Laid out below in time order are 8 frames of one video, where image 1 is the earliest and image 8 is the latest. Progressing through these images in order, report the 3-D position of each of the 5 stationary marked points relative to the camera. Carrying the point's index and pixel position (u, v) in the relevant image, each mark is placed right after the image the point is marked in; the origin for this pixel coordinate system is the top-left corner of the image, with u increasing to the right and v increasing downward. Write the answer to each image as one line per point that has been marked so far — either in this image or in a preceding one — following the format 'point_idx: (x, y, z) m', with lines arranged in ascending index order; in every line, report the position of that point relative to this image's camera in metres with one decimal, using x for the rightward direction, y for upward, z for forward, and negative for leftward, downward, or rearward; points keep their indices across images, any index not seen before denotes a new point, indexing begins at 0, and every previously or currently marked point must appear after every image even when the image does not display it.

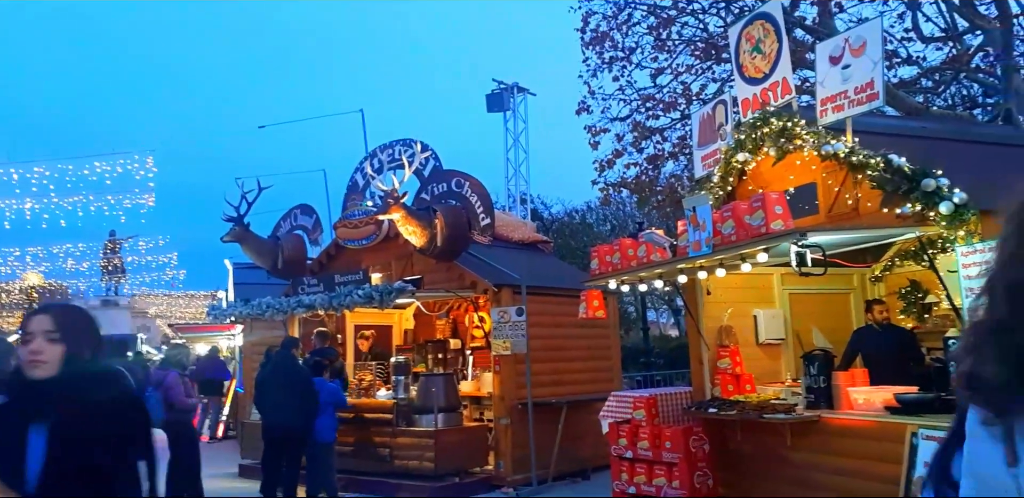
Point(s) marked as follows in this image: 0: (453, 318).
0: (-0.8, -1.0, +10.2) m
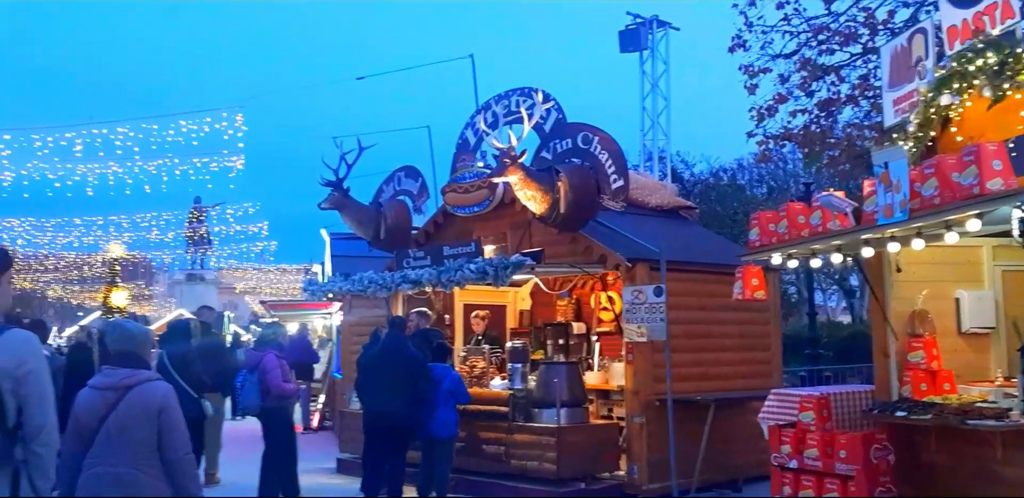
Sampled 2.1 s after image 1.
0: (+0.8, -0.6, +8.7) m
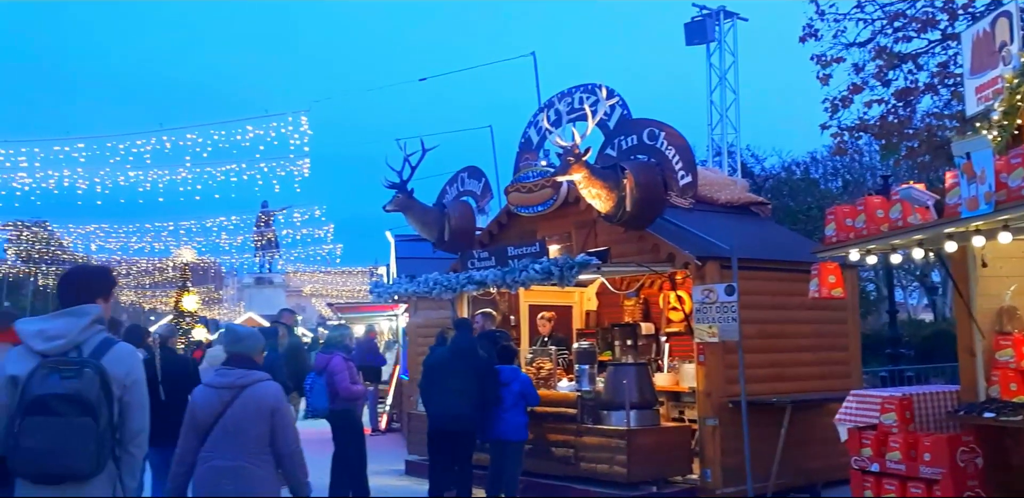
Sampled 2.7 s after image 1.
0: (+1.5, -0.6, +8.6) m
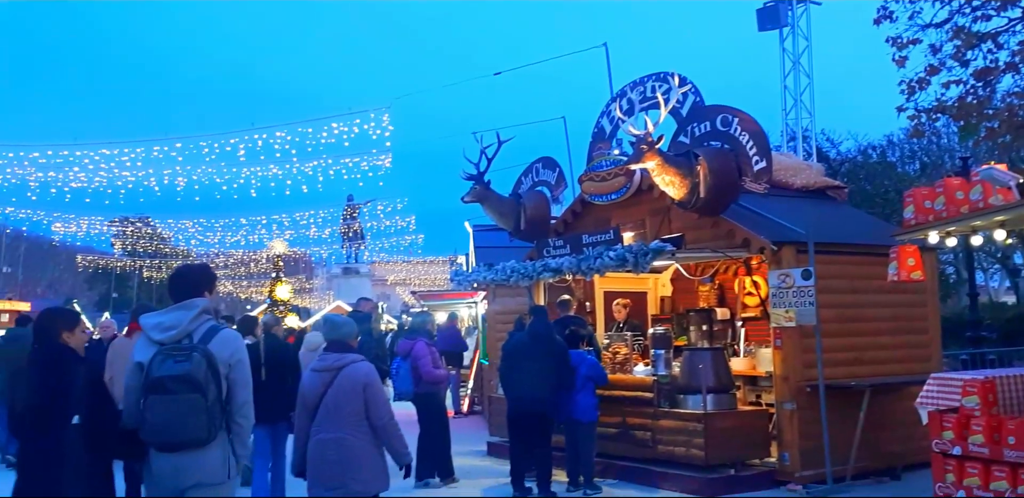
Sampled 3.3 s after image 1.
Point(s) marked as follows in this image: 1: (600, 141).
0: (+2.4, -0.4, +8.6) m
1: (+1.1, +1.3, +9.0) m
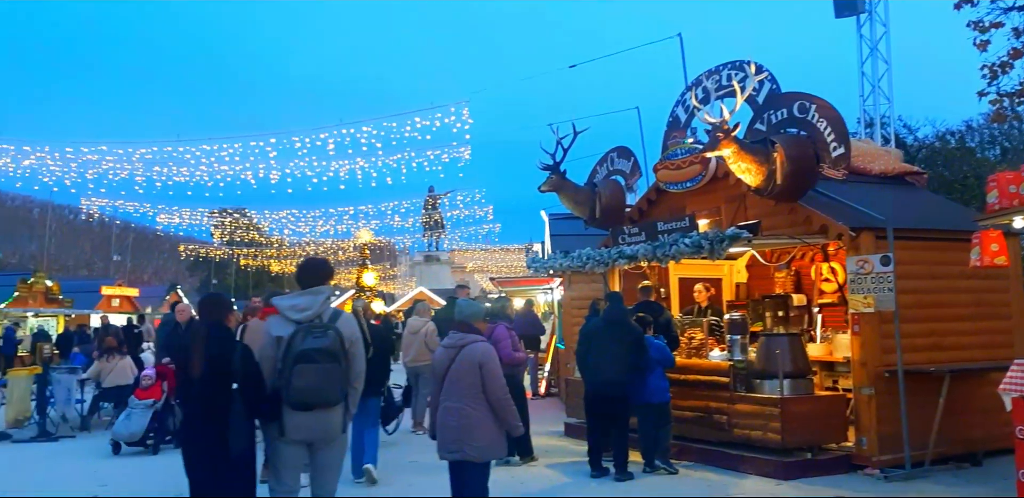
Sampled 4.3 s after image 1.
0: (+3.3, -0.3, +8.7) m
1: (+2.0, +1.4, +9.1) m
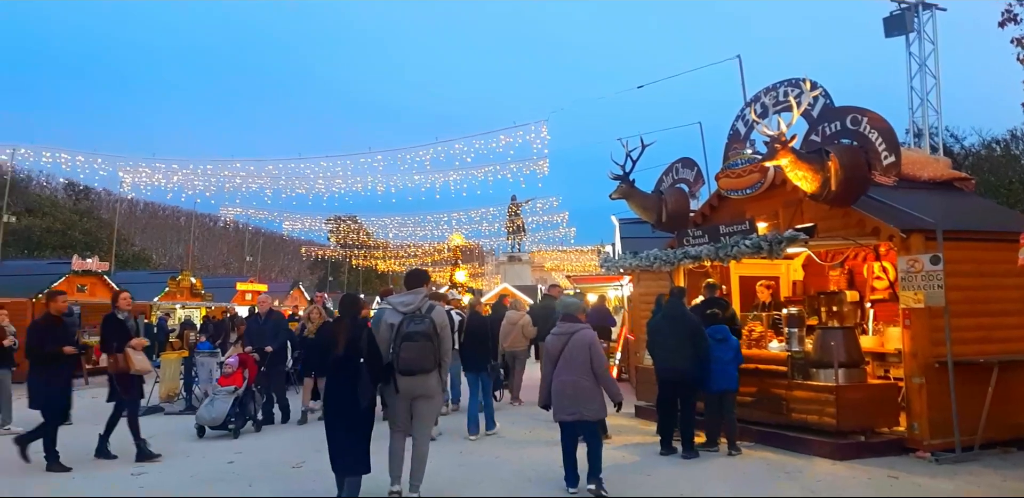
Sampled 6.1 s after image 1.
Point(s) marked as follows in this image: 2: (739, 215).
0: (+4.2, -0.3, +9.4) m
1: (+2.9, +1.4, +9.9) m
2: (+2.9, +0.4, +9.8) m
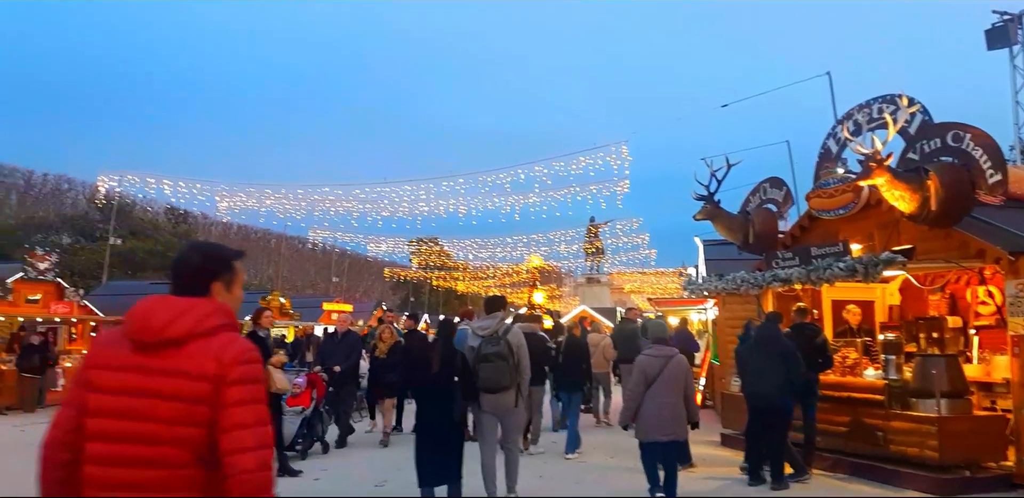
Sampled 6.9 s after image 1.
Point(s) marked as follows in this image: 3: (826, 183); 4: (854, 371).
0: (+5.2, -0.5, +8.9) m
1: (+4.0, +1.1, +9.6) m
2: (+4.0, +0.2, +9.4) m
3: (+3.8, +0.8, +9.2) m
4: (+4.1, -1.5, +9.0) m
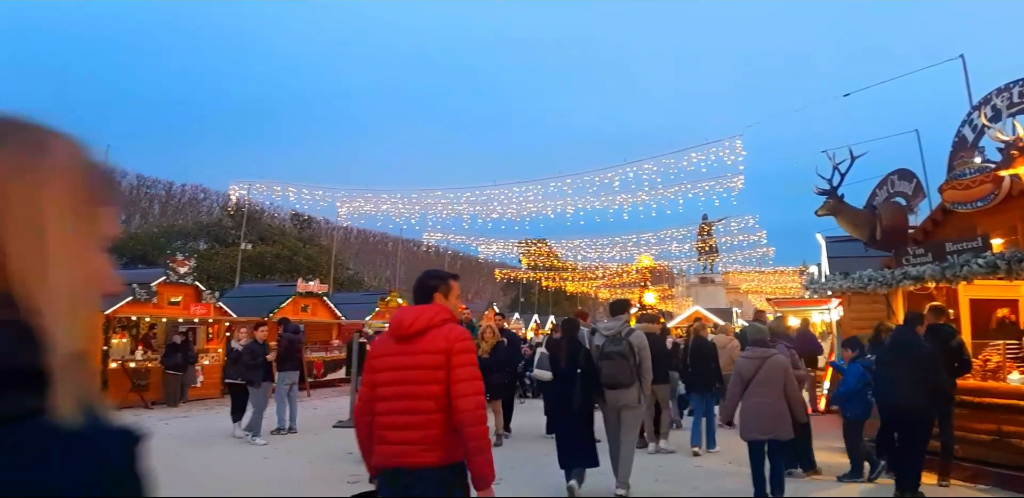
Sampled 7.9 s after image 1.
0: (+6.5, -0.5, +8.2) m
1: (+5.3, +1.2, +9.0) m
2: (+5.3, +0.2, +8.8) m
3: (+5.1, +0.9, +8.6) m
4: (+5.4, -1.4, +8.4) m
